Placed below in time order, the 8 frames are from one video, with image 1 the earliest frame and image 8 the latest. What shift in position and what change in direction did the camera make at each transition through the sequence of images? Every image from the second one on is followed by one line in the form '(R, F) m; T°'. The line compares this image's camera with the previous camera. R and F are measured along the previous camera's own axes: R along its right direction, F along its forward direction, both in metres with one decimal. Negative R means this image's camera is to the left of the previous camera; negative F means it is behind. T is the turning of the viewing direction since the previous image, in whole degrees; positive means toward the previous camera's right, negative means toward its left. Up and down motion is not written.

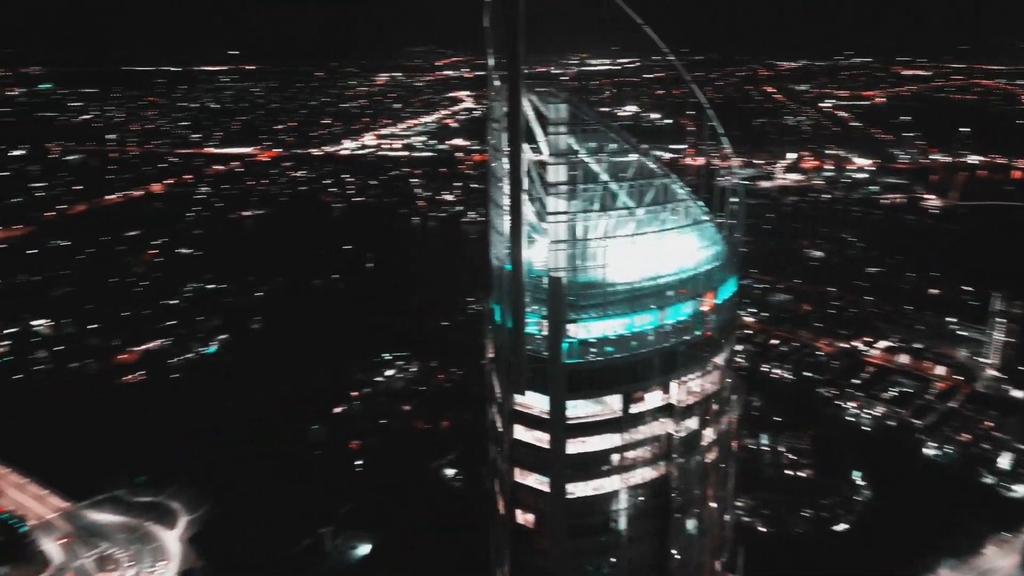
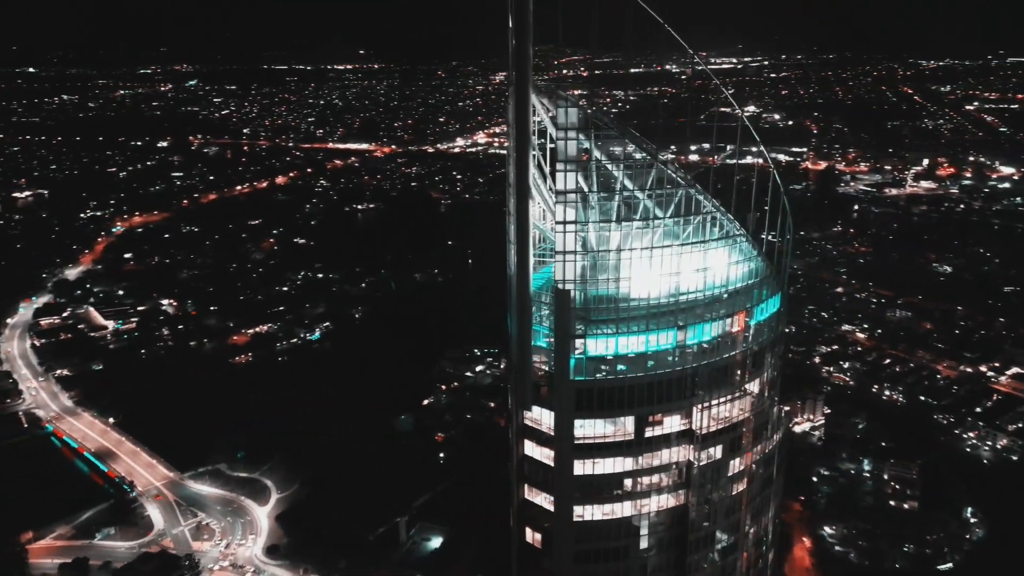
(+0.8, +0.3) m; -8°
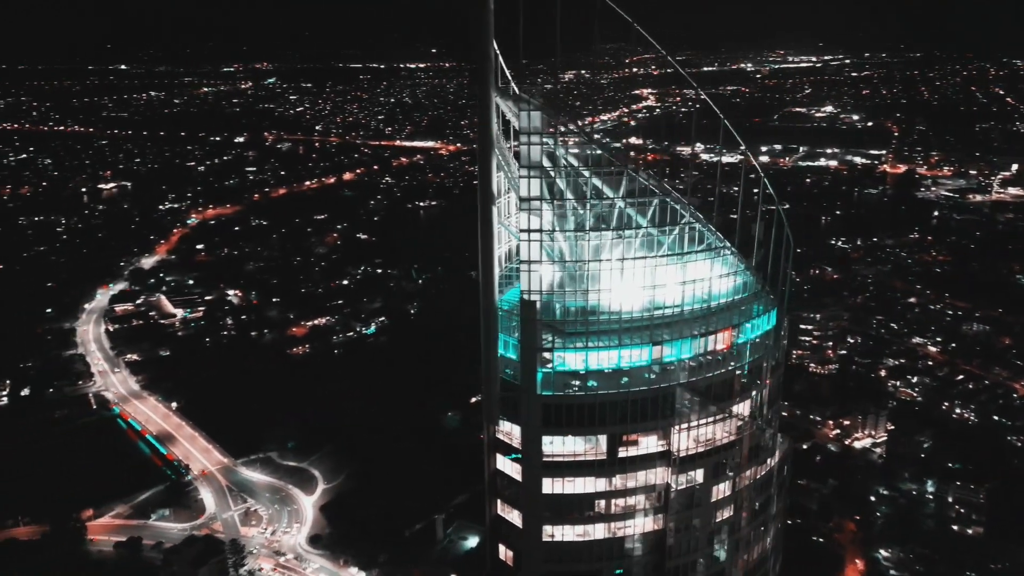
(+0.7, +0.3) m; -5°
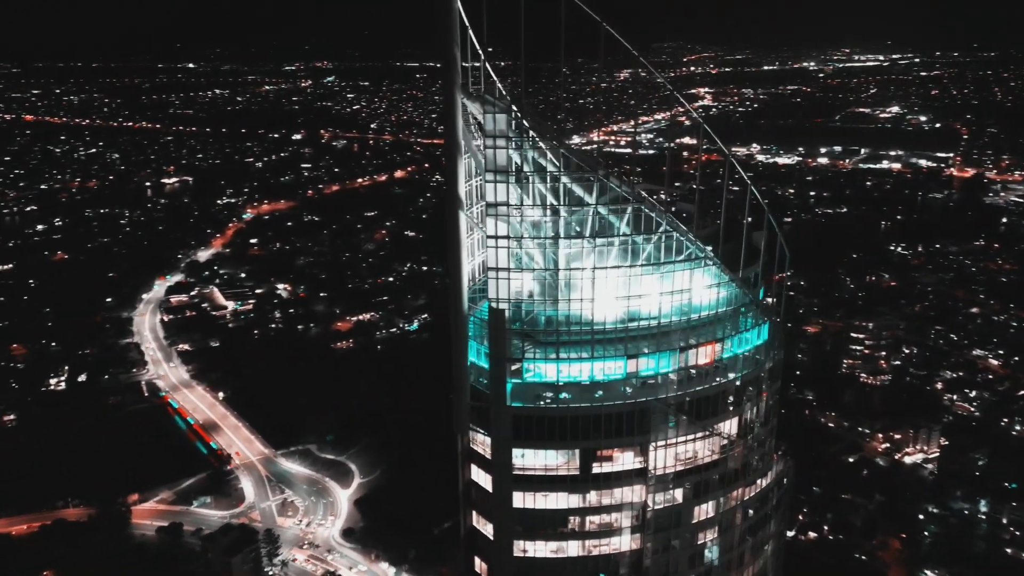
(+0.6, +0.2) m; -4°
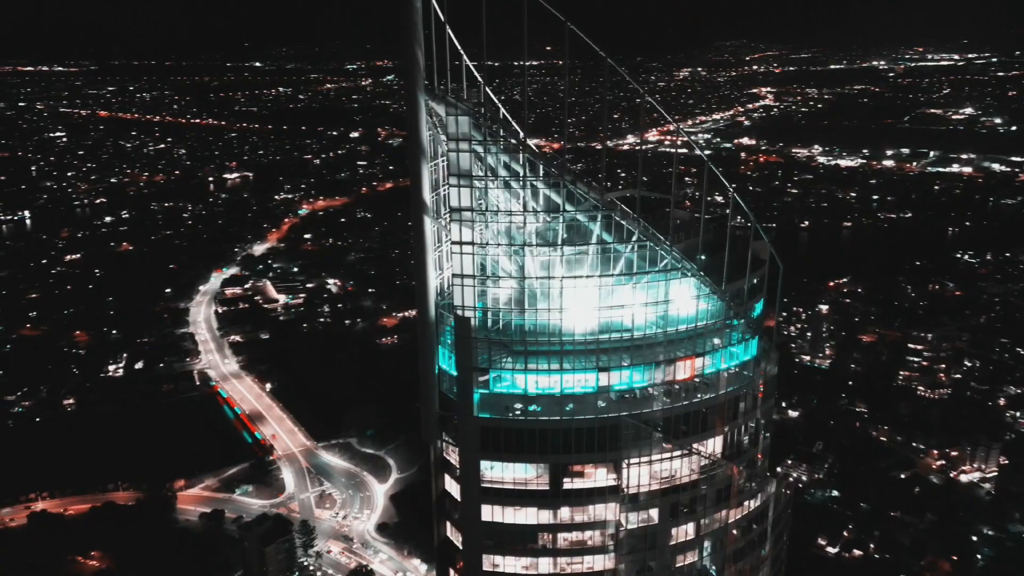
(+0.6, +0.2) m; -4°
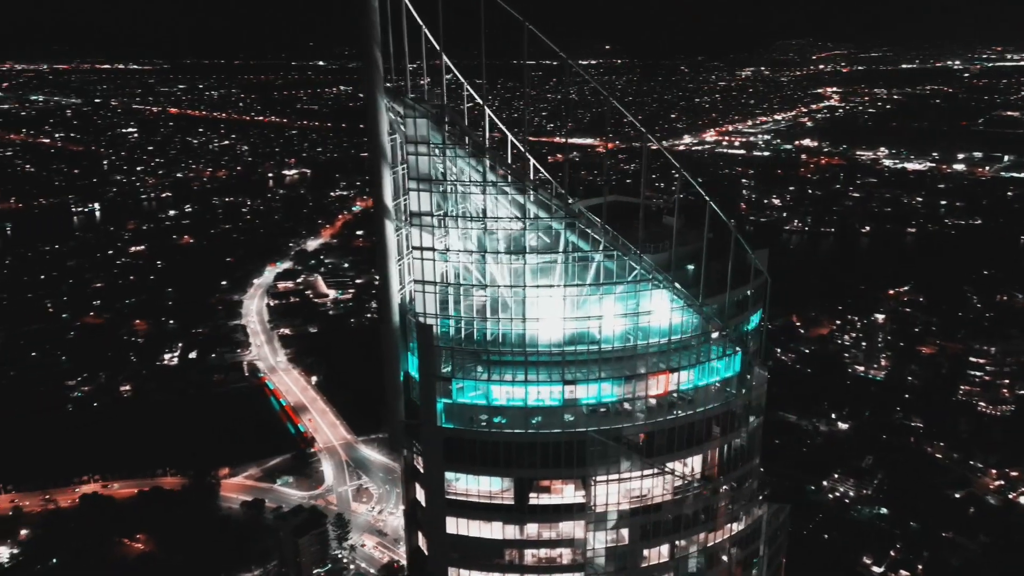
(+0.6, +0.2) m; -4°
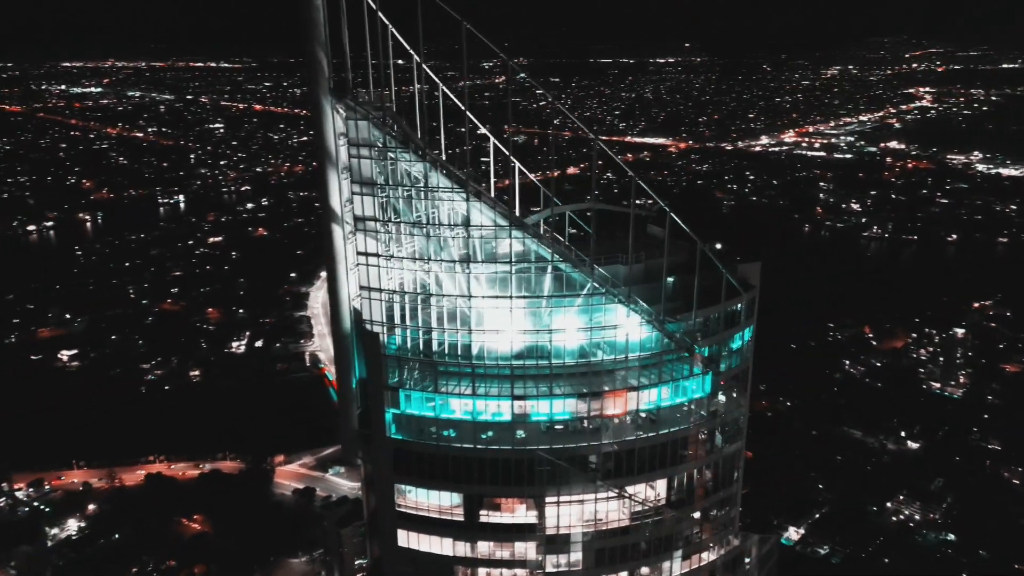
(+0.8, +0.2) m; -5°
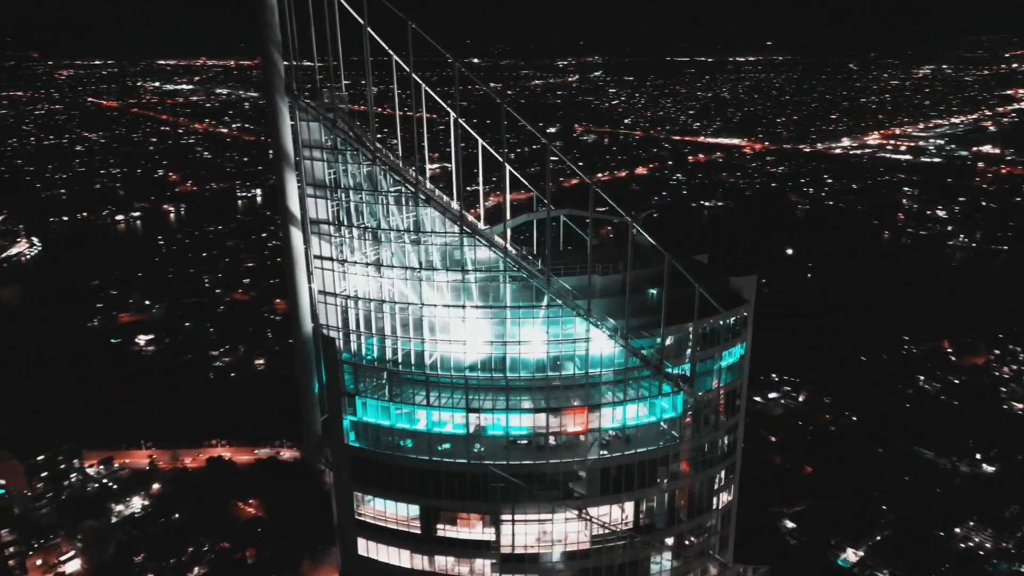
(+0.7, +0.2) m; -5°
